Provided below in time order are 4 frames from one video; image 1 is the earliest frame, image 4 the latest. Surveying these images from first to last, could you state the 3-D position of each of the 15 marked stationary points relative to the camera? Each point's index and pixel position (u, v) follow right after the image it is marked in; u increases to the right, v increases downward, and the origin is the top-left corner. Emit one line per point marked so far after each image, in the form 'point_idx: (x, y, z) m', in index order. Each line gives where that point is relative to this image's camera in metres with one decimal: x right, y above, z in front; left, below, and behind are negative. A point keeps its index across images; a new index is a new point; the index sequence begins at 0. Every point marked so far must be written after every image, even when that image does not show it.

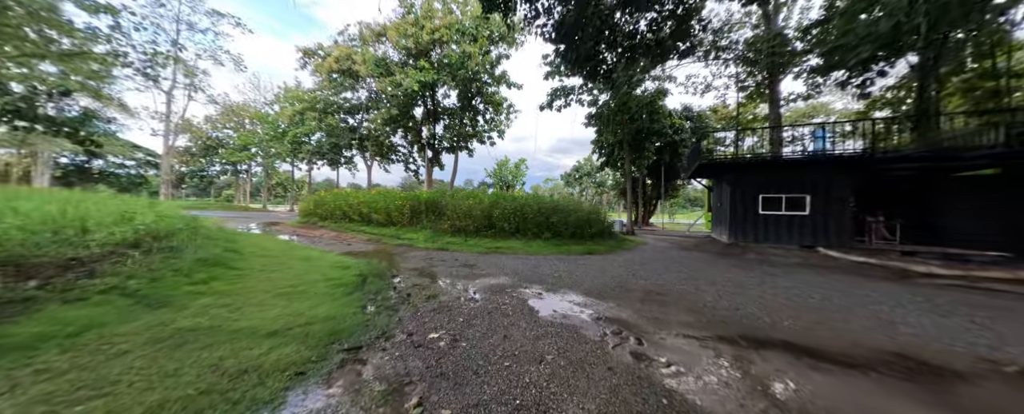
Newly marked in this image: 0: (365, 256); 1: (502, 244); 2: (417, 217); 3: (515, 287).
0: (-3.8, -1.3, +6.9) m
1: (-0.3, -1.2, +8.5) m
2: (-3.8, -0.4, +10.6) m
3: (+0.1, -1.3, +4.4) m
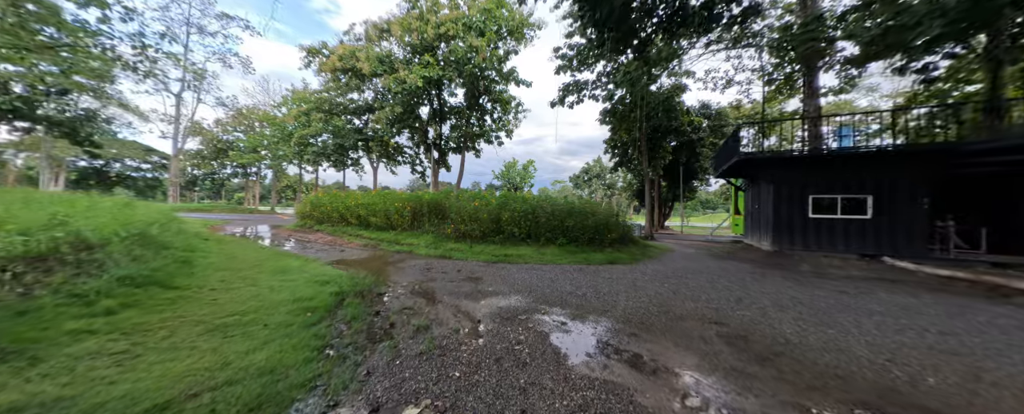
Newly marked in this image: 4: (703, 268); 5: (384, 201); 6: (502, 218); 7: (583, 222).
0: (-3.5, -1.3, +6.0) m
1: (0.0, -1.3, +7.6) m
2: (-3.4, -0.5, +9.8) m
3: (+0.2, -1.4, +3.4) m
4: (+4.7, -1.5, +6.5) m
5: (-5.0, +0.2, +10.4) m
6: (-0.3, -0.3, +8.4) m
7: (+2.2, -0.5, +8.2) m
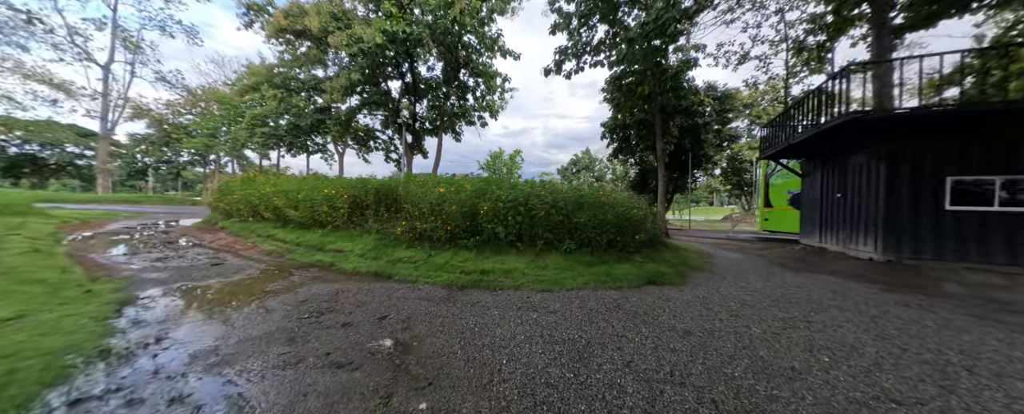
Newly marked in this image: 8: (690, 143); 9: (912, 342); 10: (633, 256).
0: (-3.8, -1.1, +3.1) m
1: (-0.4, -1.0, +4.8) m
2: (-3.9, -0.2, +6.8) m
3: (+0.1, -1.2, +0.7) m
4: (+4.4, -1.3, +4.0) m
5: (-5.5, +0.5, +7.3) m
6: (-0.7, -0.1, +5.6) m
7: (+1.8, -0.2, +5.6) m
8: (+12.8, +4.6, +19.1) m
9: (+3.9, -1.3, +2.6) m
10: (+2.6, -1.0, +5.6) m
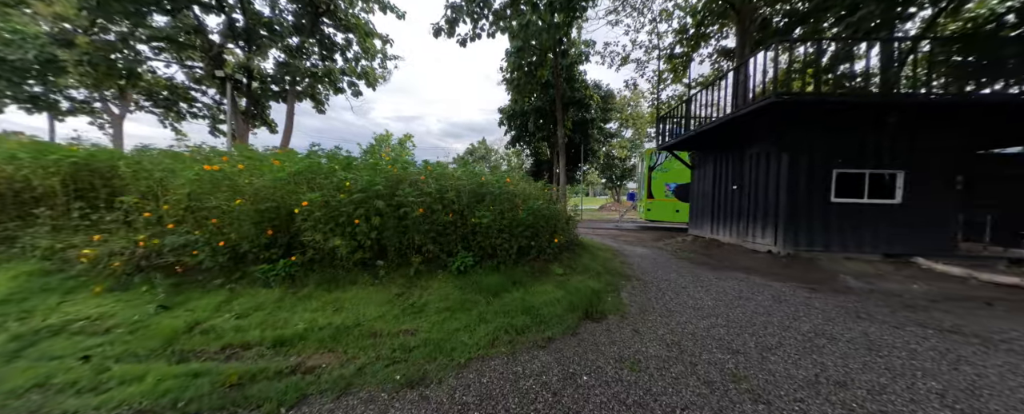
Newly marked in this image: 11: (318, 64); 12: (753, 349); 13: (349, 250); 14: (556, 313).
0: (-4.4, -1.2, -0.4) m
1: (-1.8, -1.0, +2.3) m
2: (-5.8, -0.2, +3.0) m
3: (+0.1, -1.3, -1.4) m
4: (+2.9, -1.2, +3.2) m
5: (-7.5, +0.6, +2.9) m
6: (-2.4, 0.0, +3.0) m
7: (0.0, -0.1, +3.8) m
8: (+5.6, +5.2, +20.2) m
9: (+2.9, -1.2, +1.7) m
10: (+0.7, -0.9, +4.1) m
11: (-9.5, +7.4, +13.0) m
12: (+2.1, -1.2, +2.3) m
13: (-1.8, -0.5, +3.1) m
14: (+0.6, -1.1, +2.8) m
